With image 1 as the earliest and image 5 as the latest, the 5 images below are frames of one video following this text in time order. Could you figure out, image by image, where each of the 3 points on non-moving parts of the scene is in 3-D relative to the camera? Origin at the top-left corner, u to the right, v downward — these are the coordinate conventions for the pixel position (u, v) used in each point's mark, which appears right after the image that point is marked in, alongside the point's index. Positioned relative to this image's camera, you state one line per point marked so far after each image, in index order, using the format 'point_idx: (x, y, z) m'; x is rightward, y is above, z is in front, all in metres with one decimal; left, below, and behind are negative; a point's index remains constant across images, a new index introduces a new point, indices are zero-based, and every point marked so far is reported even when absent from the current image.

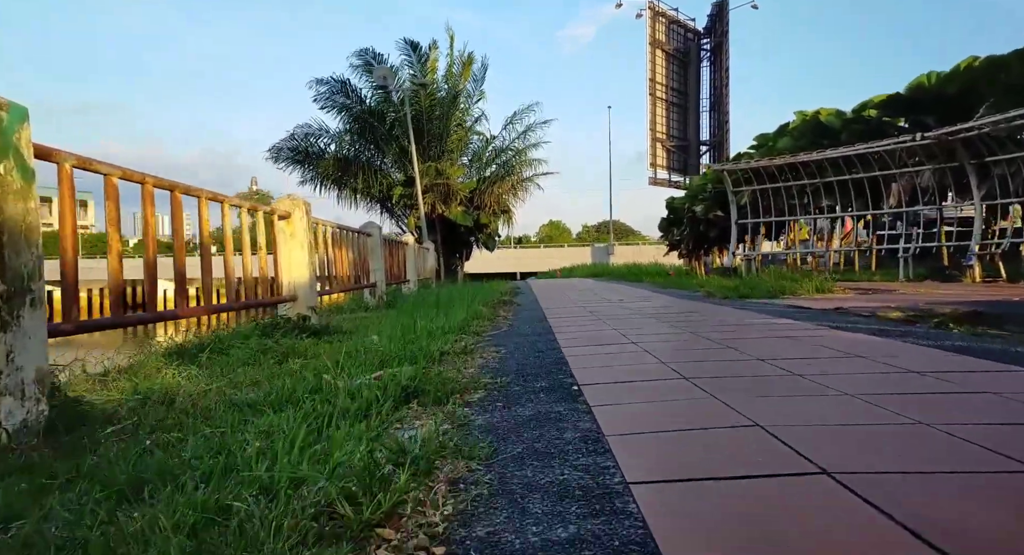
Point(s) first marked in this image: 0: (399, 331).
0: (-0.6, -0.3, +3.2) m
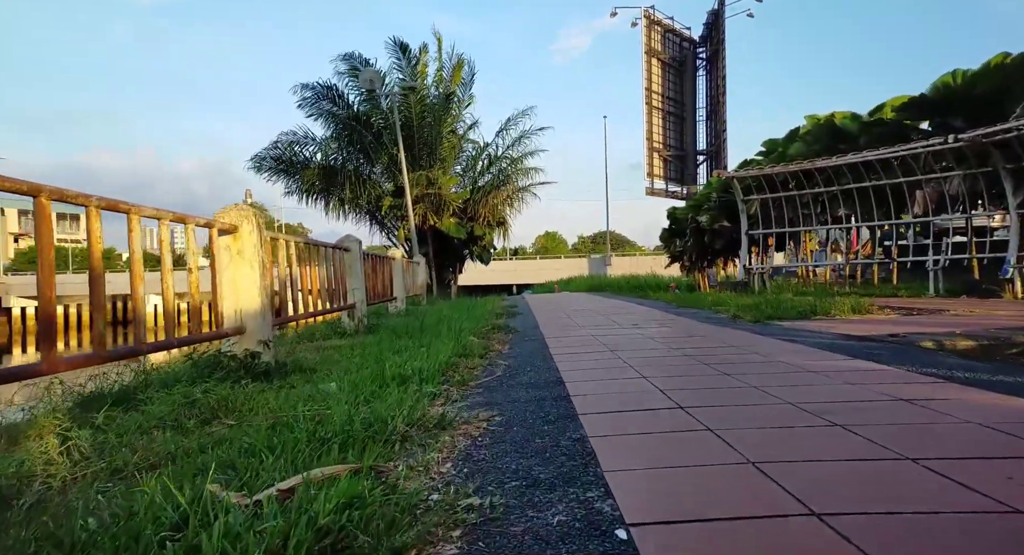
0: (-0.6, -0.4, +2.5) m
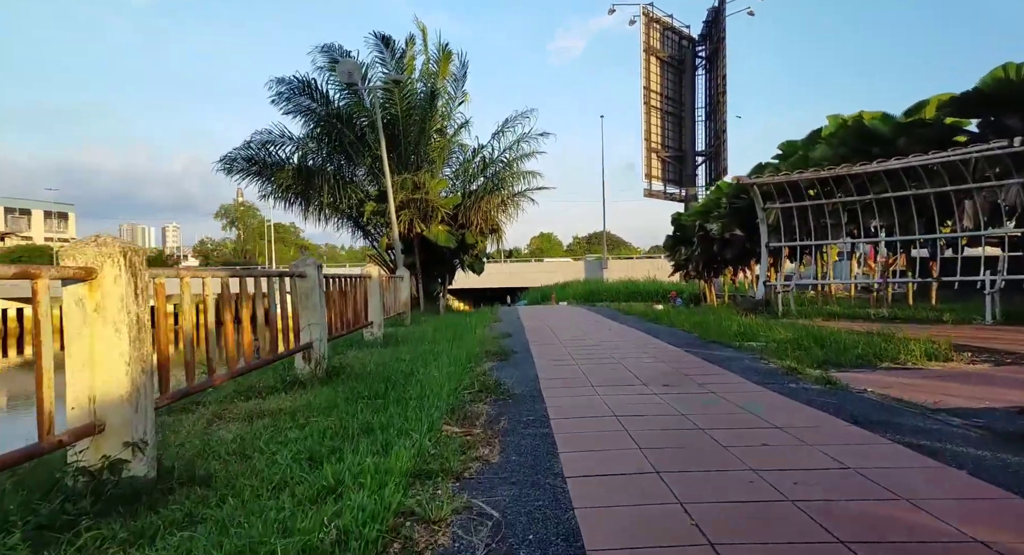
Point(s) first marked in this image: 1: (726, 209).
0: (-0.6, -0.7, +1.5) m
1: (+4.3, +1.4, +11.8) m
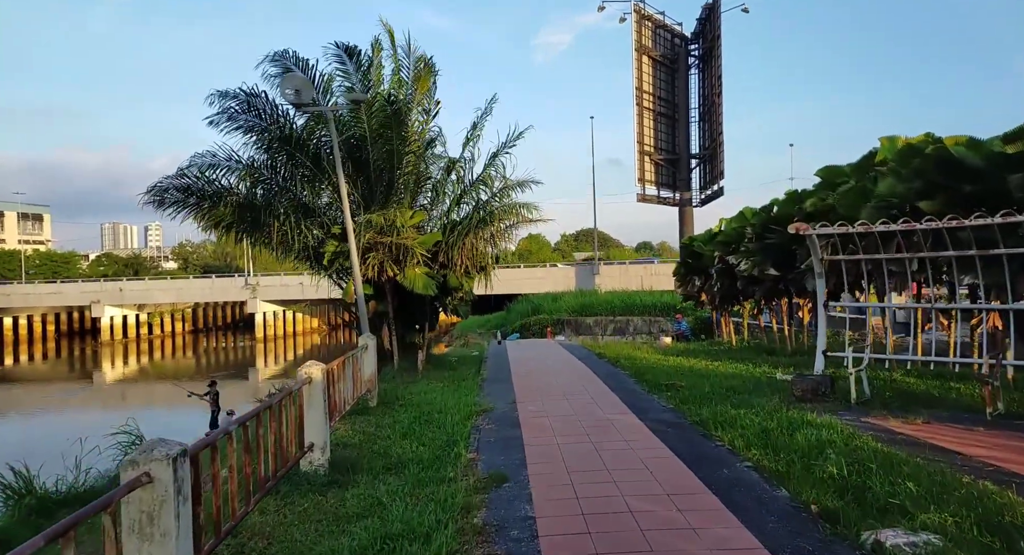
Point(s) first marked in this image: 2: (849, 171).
0: (-0.6, -1.5, -0.5) m
1: (+4.1, +0.6, +9.9) m
2: (+5.0, +1.6, +8.7) m
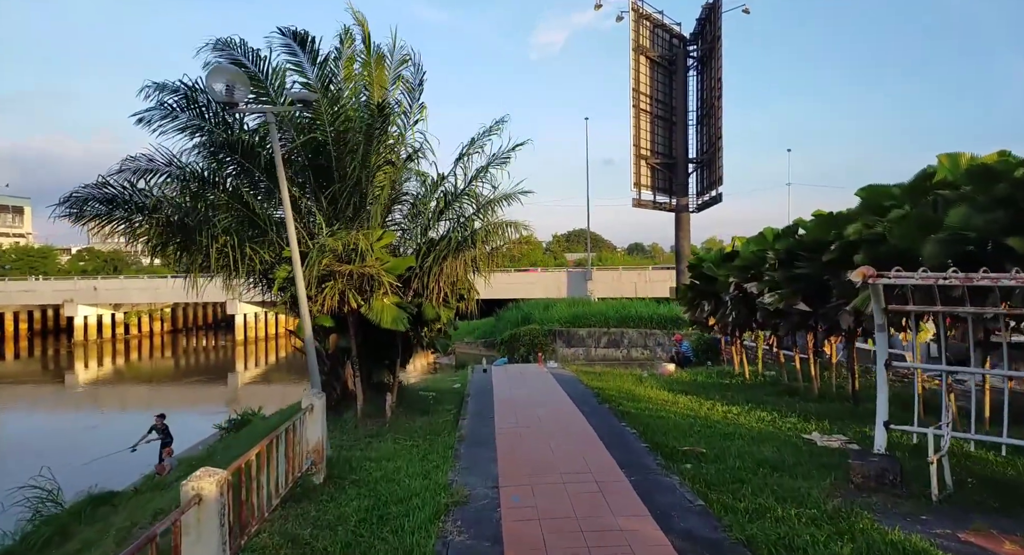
0: (-0.6, -2.0, -2.0) m
1: (+3.9, +0.1, +8.5) m
2: (+4.8, +1.1, +7.2) m
